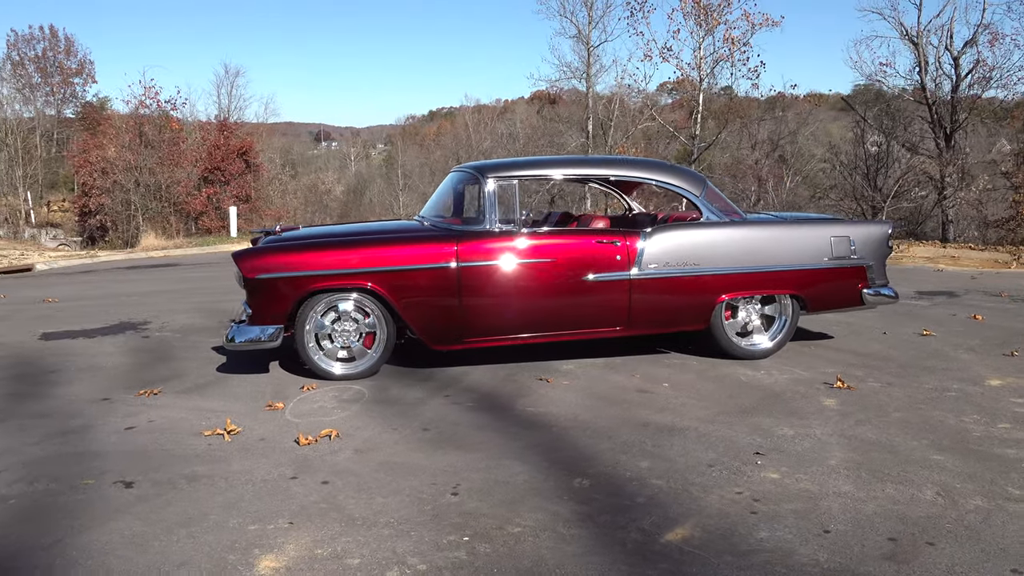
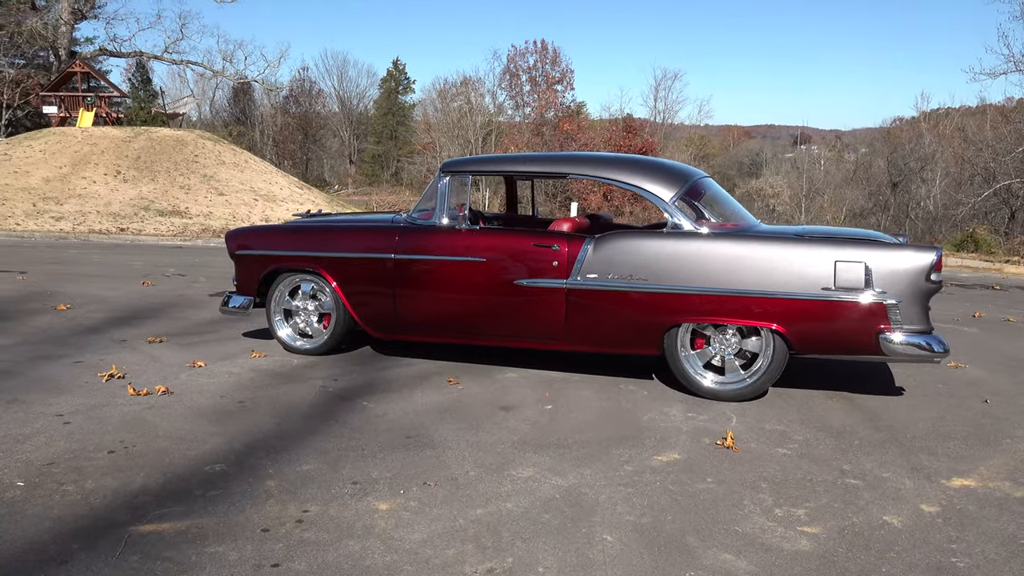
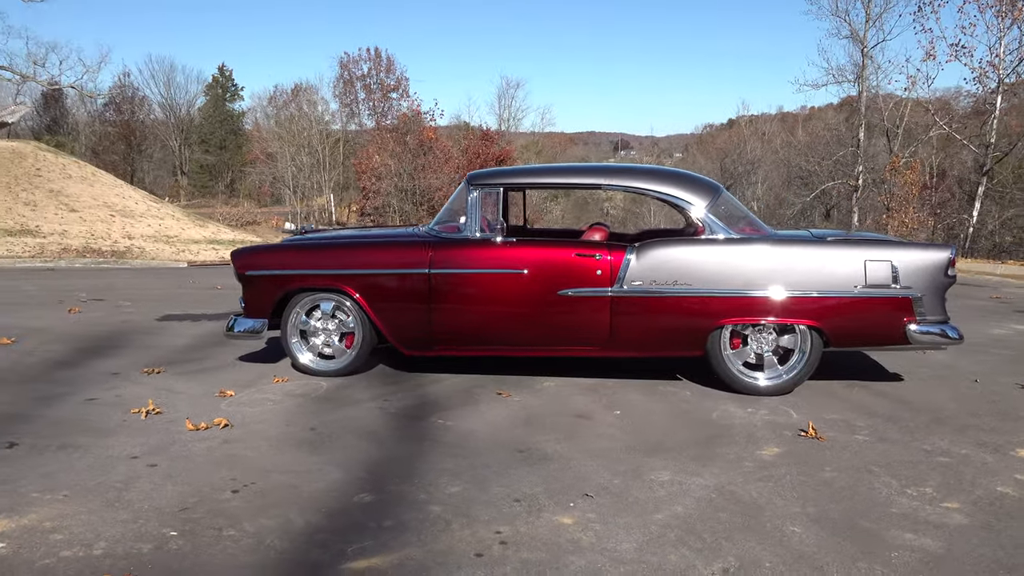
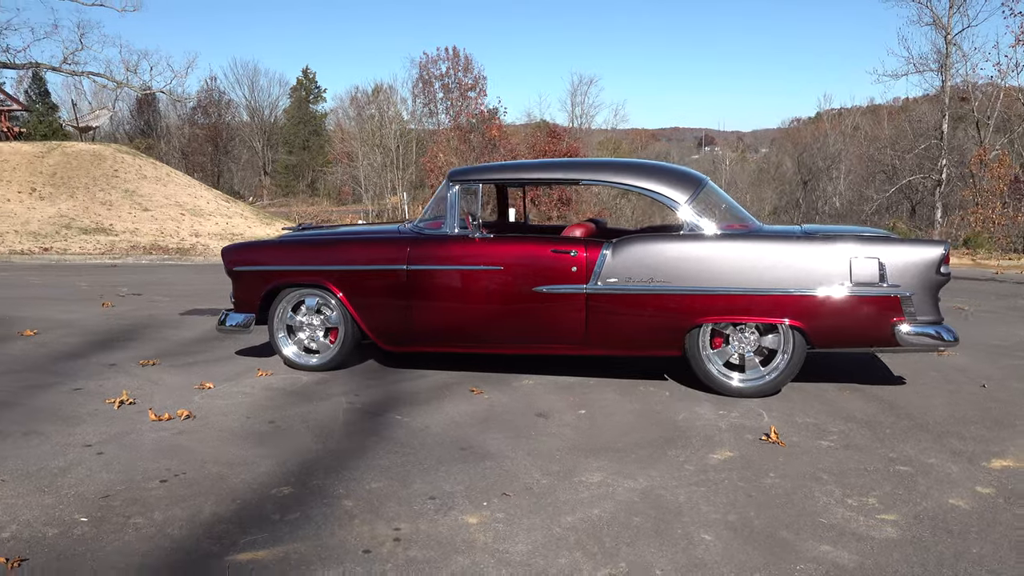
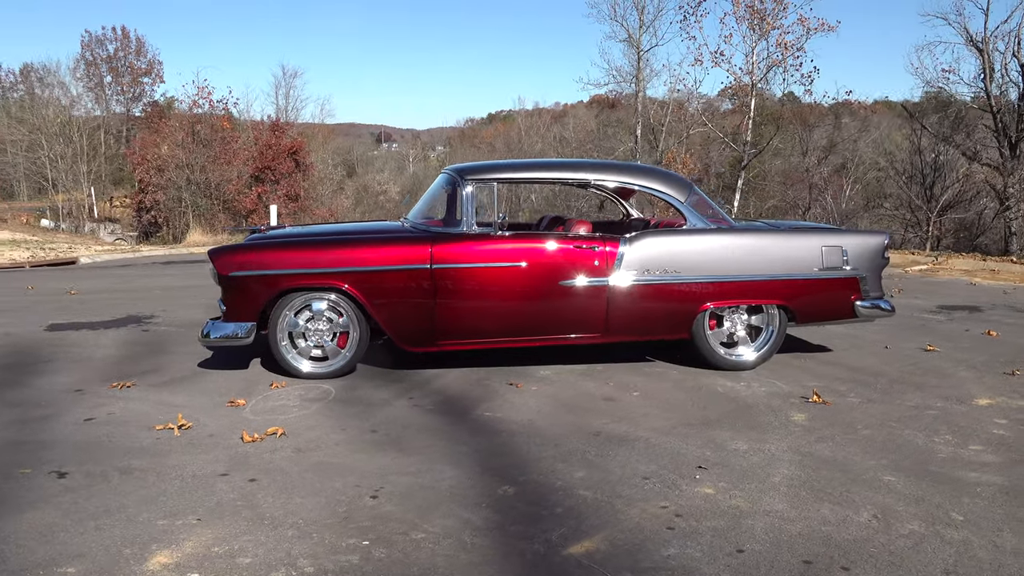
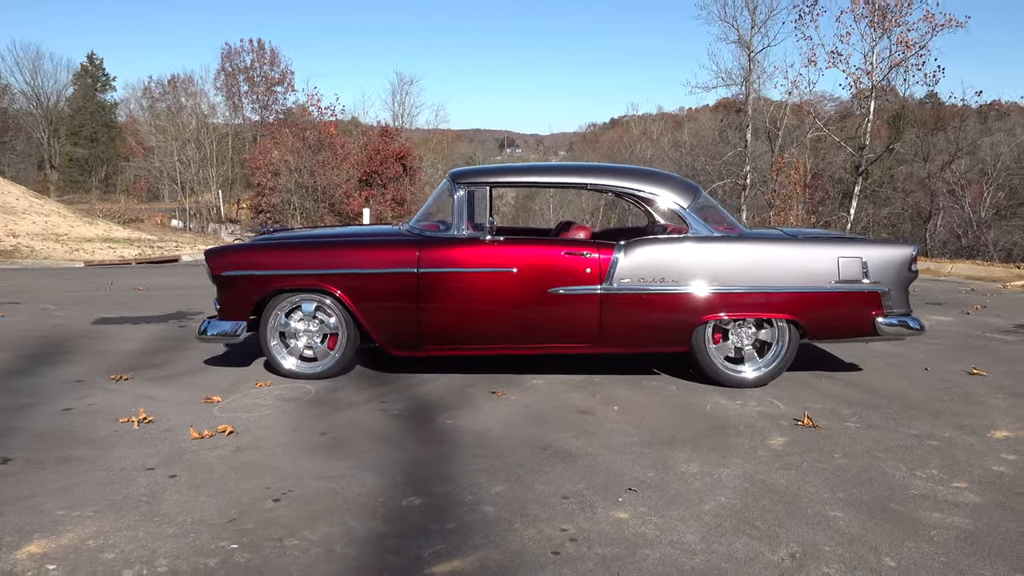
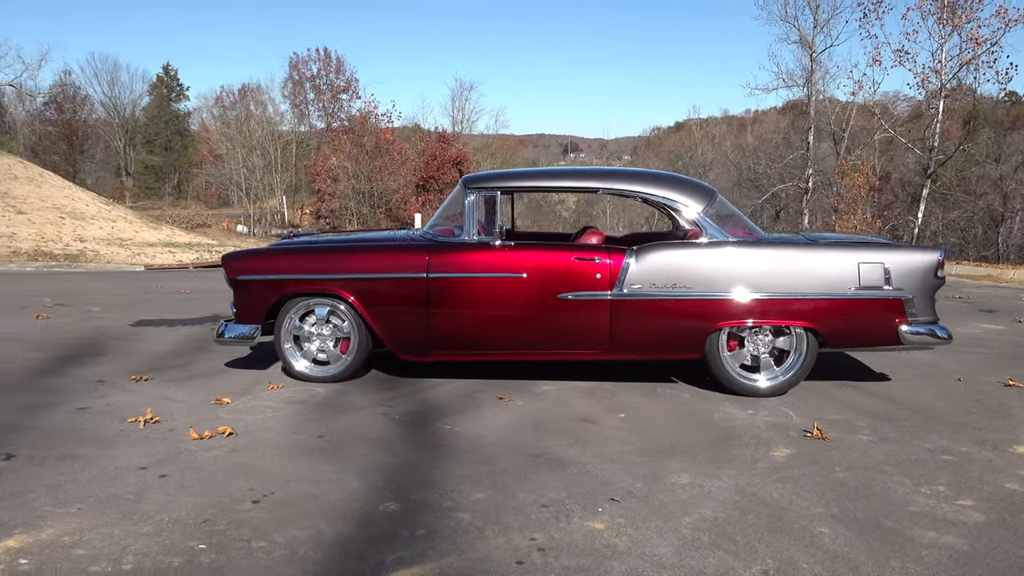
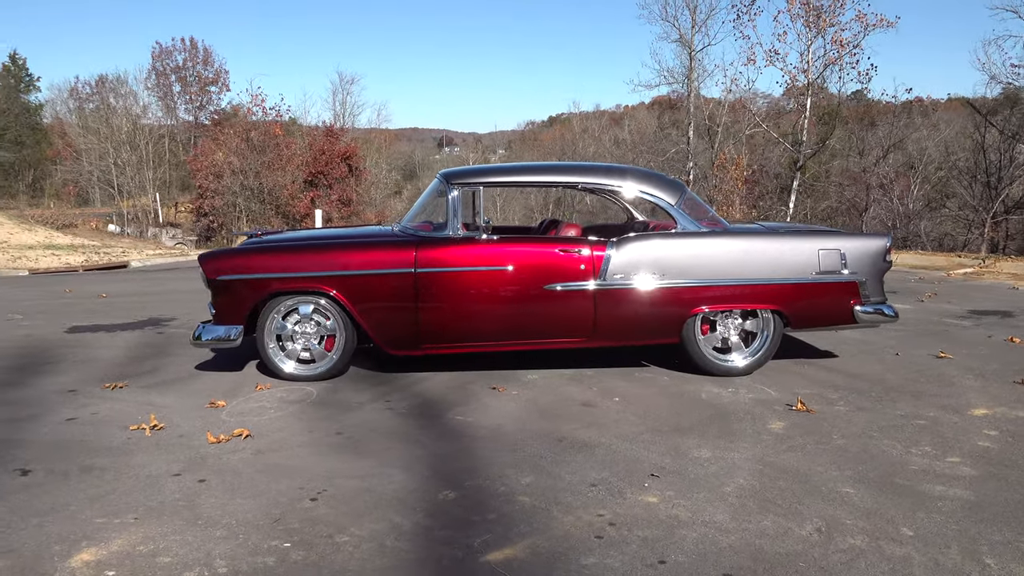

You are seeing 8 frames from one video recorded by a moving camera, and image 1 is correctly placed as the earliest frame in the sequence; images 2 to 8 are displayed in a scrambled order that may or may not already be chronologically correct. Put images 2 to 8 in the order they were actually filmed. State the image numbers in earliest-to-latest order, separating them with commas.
5, 8, 6, 7, 3, 4, 2
